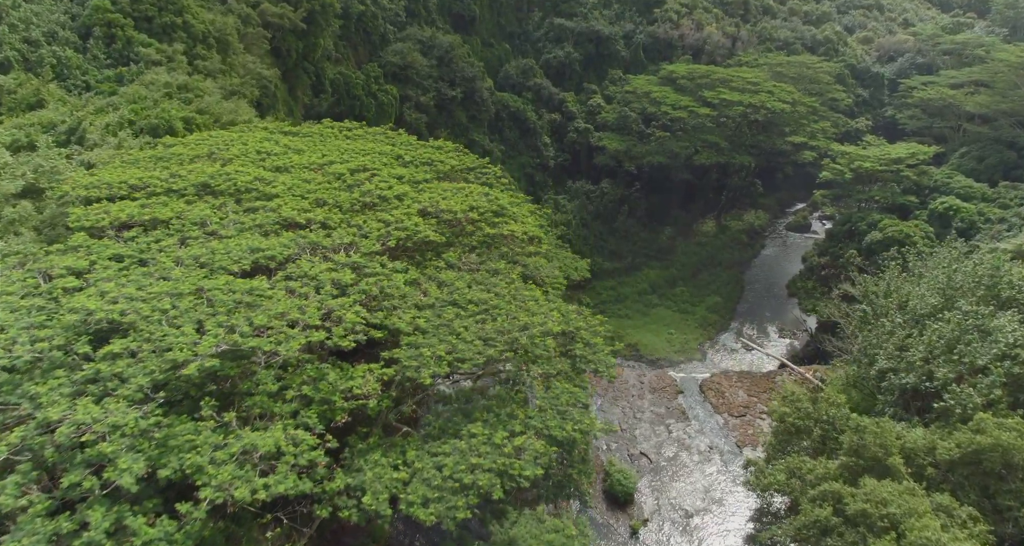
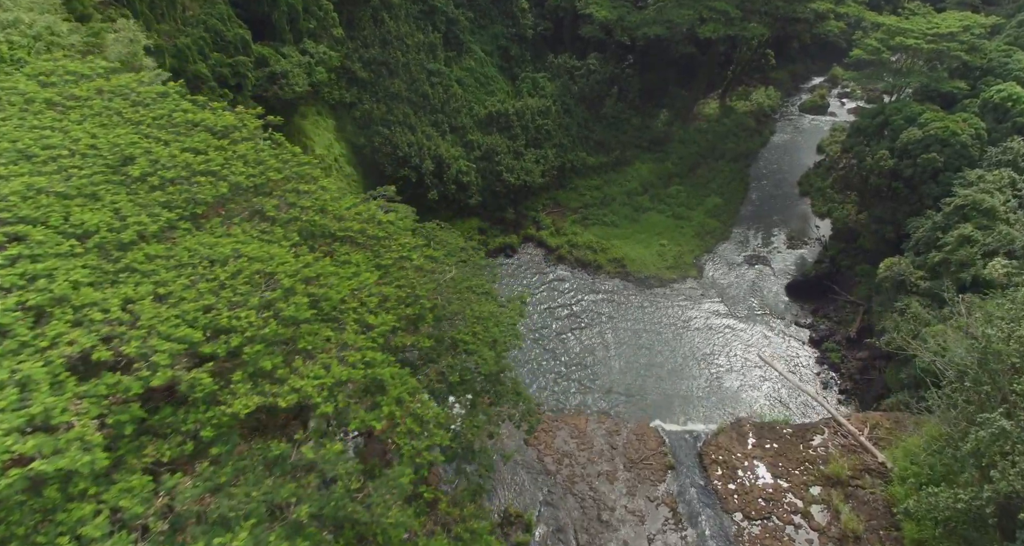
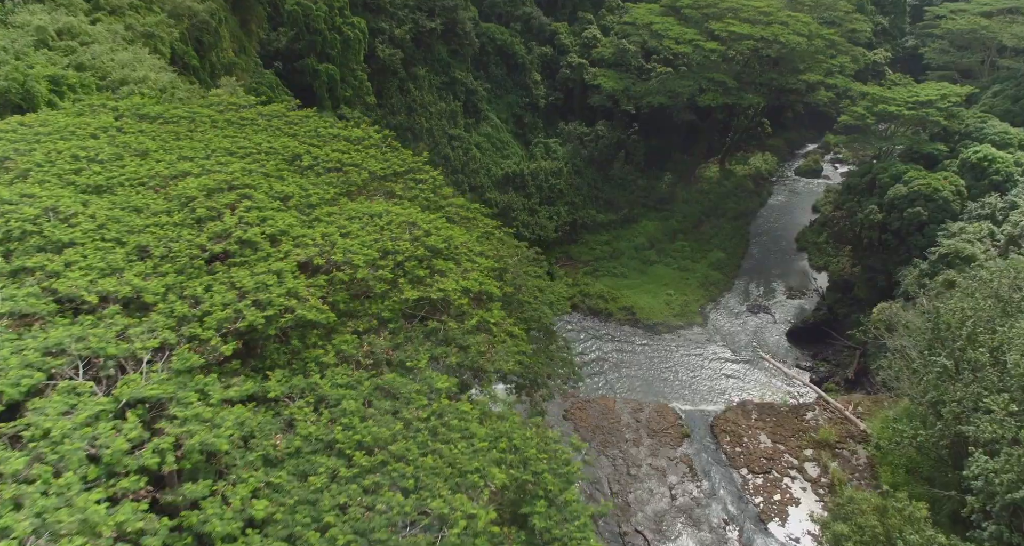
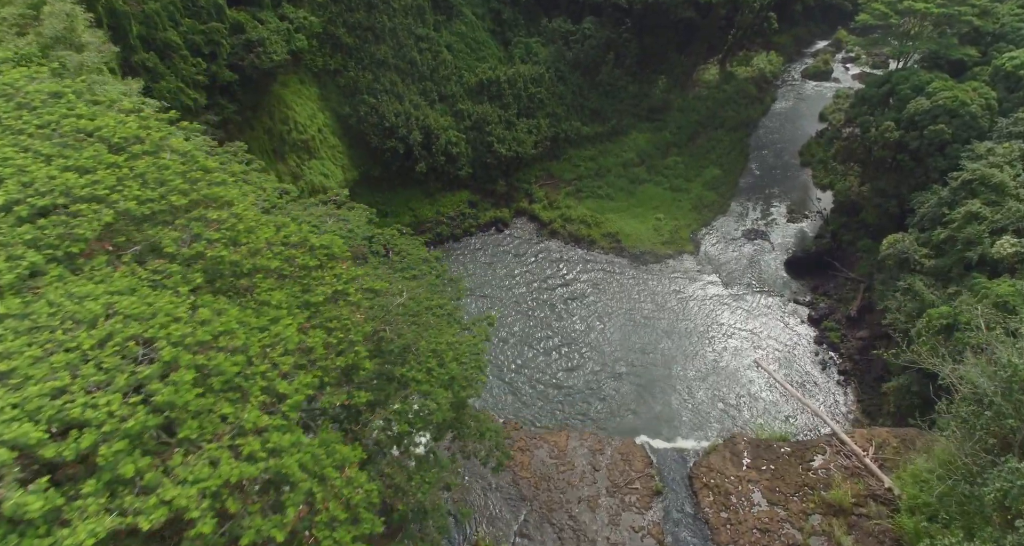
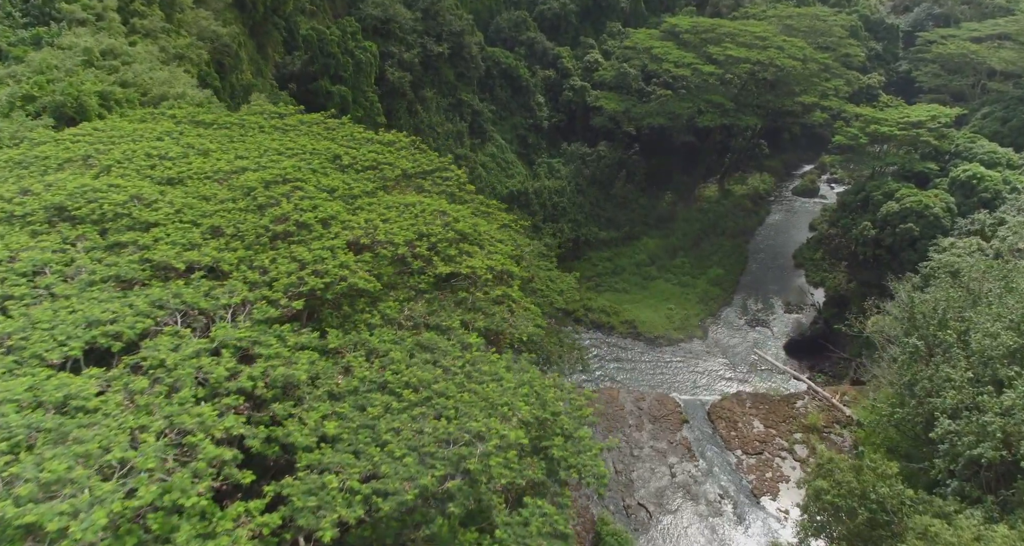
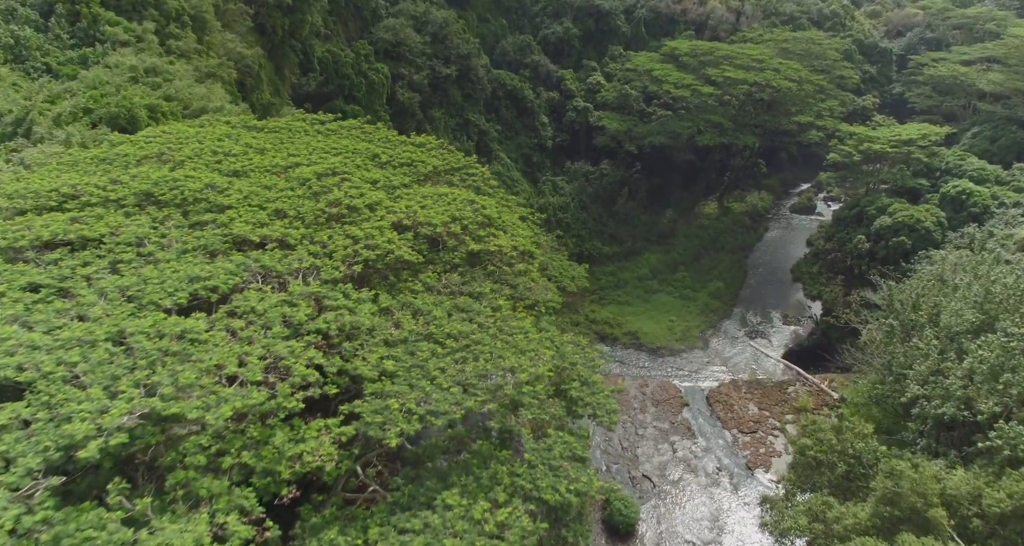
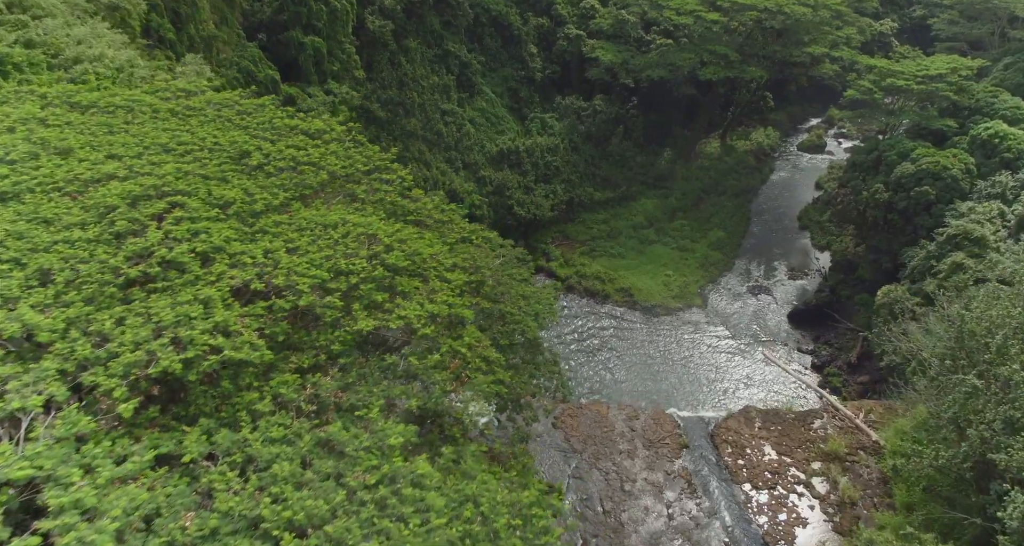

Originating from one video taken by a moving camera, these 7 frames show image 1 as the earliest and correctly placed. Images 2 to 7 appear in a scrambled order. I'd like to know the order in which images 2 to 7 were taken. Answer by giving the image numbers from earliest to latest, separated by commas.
6, 5, 3, 7, 2, 4
